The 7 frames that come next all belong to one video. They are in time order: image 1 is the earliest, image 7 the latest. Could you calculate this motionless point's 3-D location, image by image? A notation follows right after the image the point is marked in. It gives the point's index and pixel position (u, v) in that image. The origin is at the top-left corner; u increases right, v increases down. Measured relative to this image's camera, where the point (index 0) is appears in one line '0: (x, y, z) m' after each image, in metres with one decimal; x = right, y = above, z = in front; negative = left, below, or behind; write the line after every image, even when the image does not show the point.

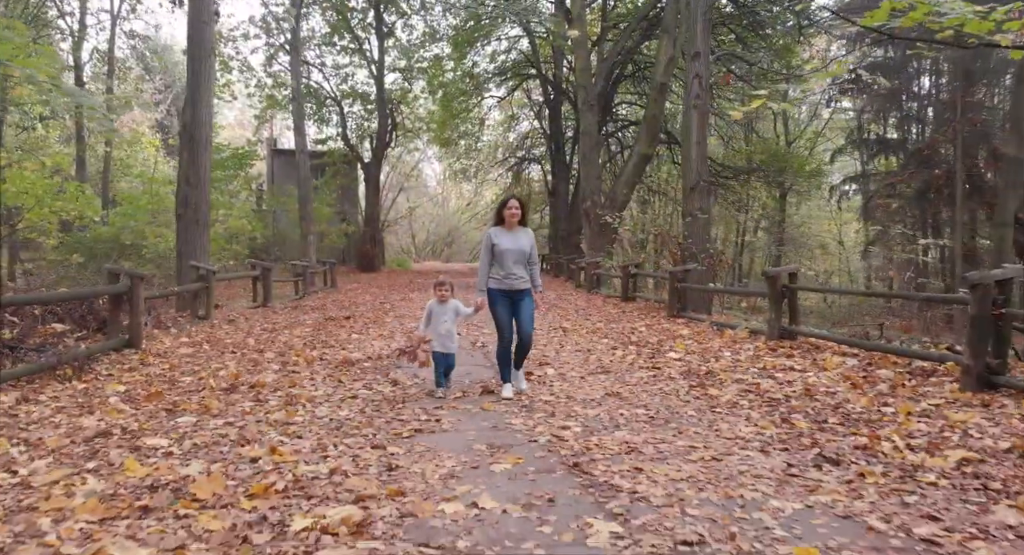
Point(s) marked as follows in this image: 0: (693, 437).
0: (+1.1, -1.0, +4.4) m
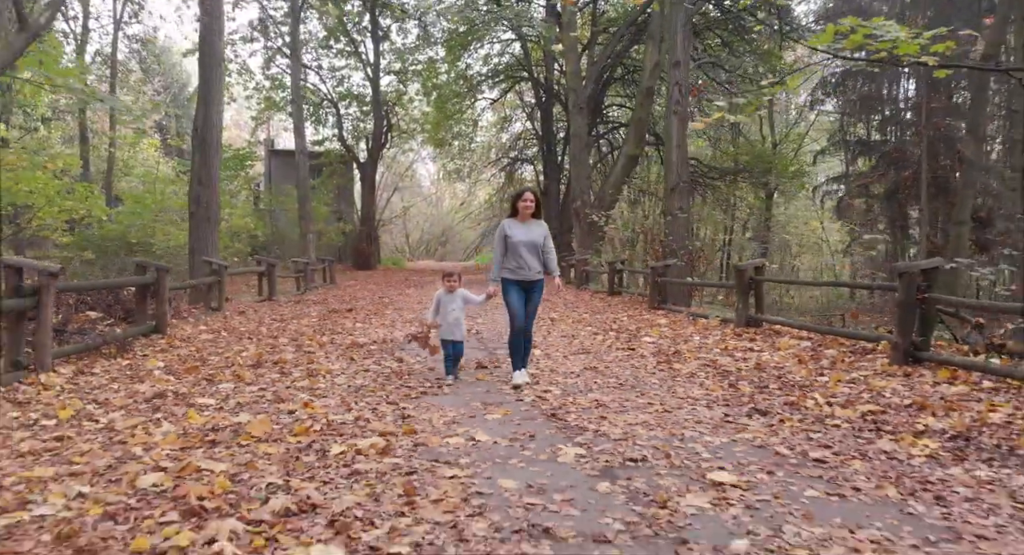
0: (+1.0, -0.9, +5.3) m
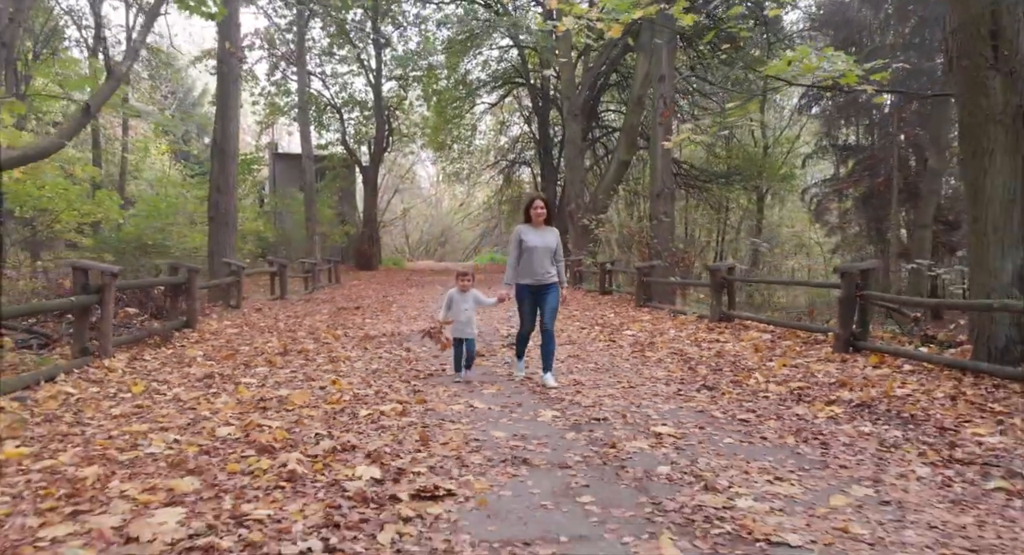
0: (+0.9, -0.9, +6.3) m
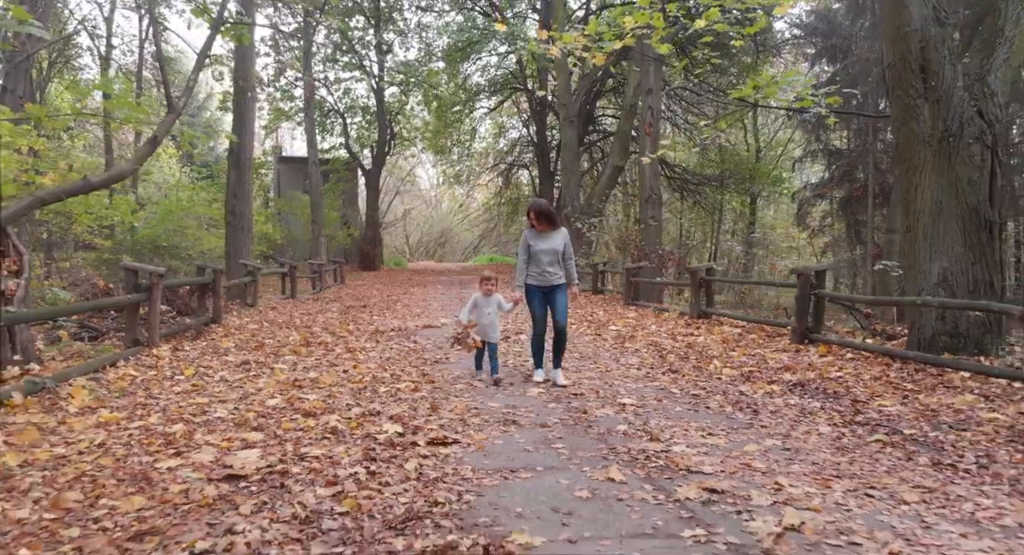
0: (+0.9, -0.9, +7.4) m
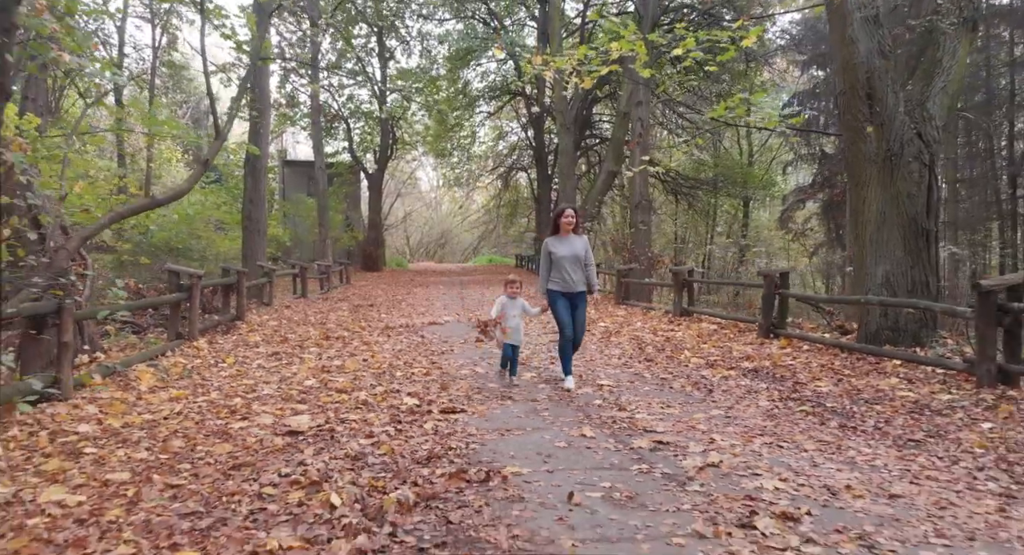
0: (+0.9, -0.9, +8.5) m
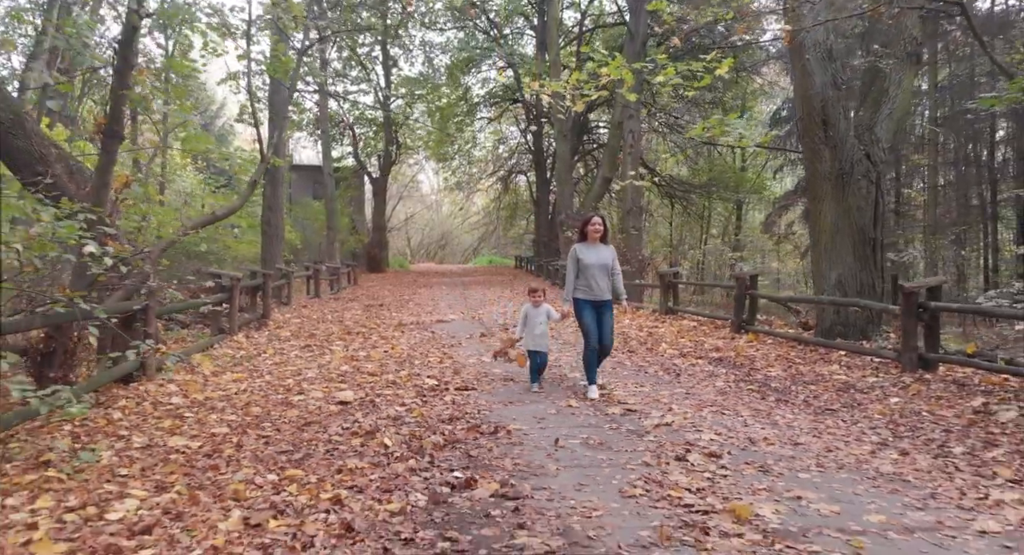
0: (+0.9, -0.9, +9.8) m
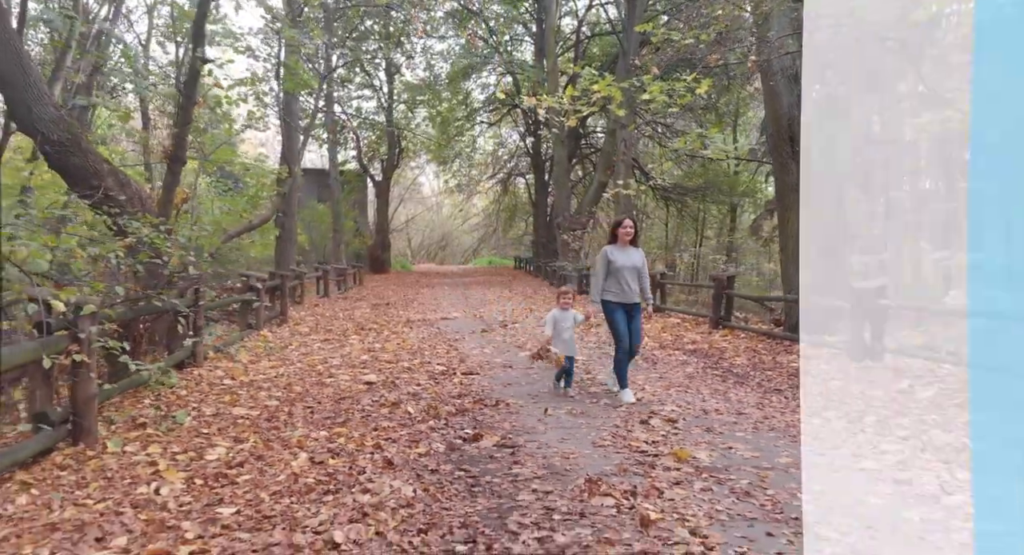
0: (+0.8, -0.9, +10.9) m
